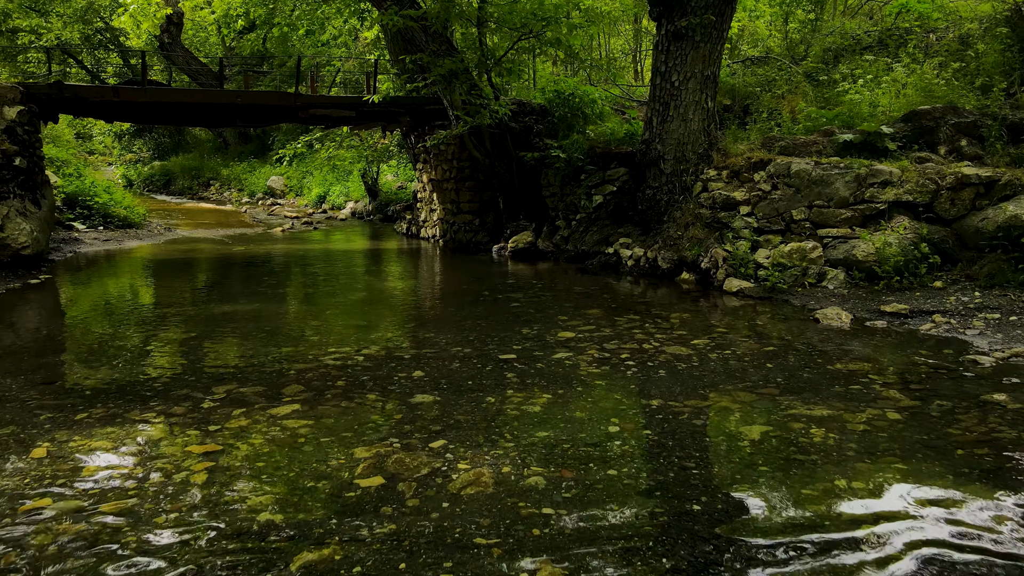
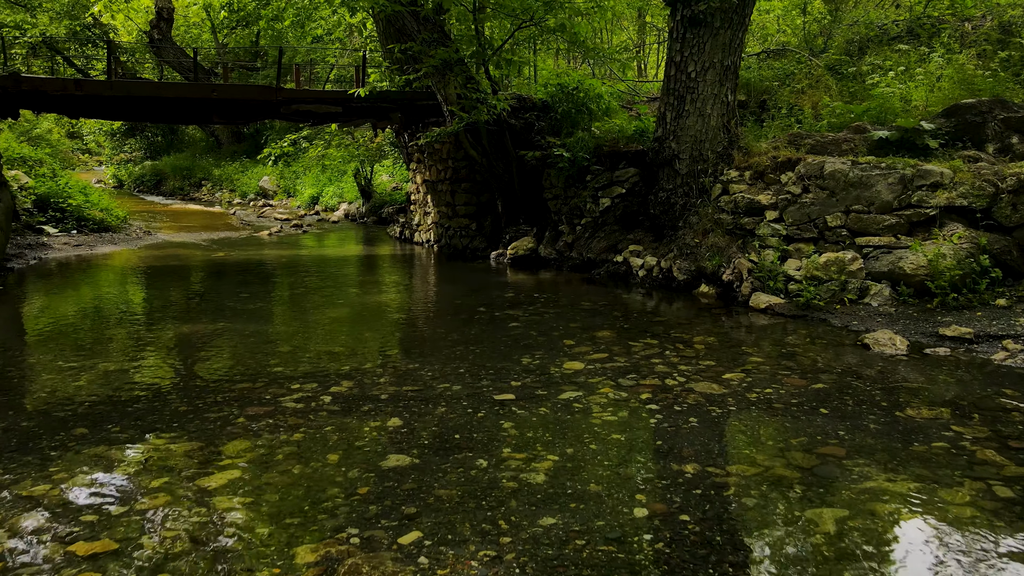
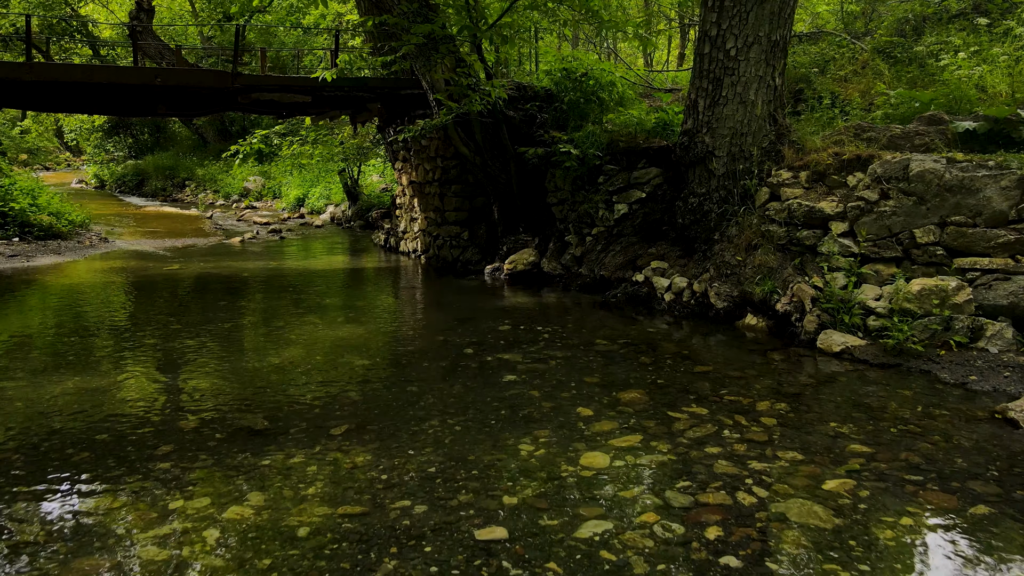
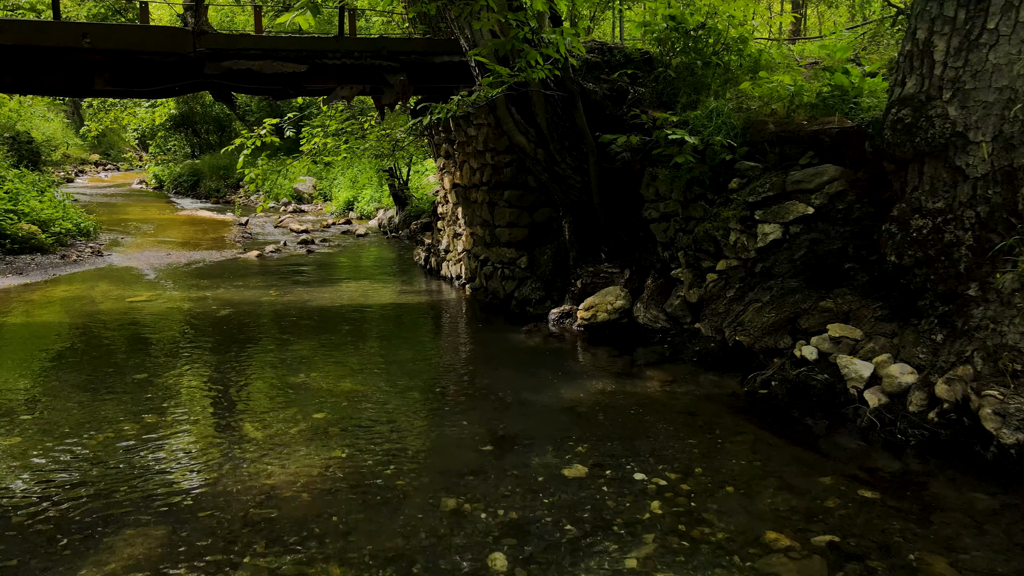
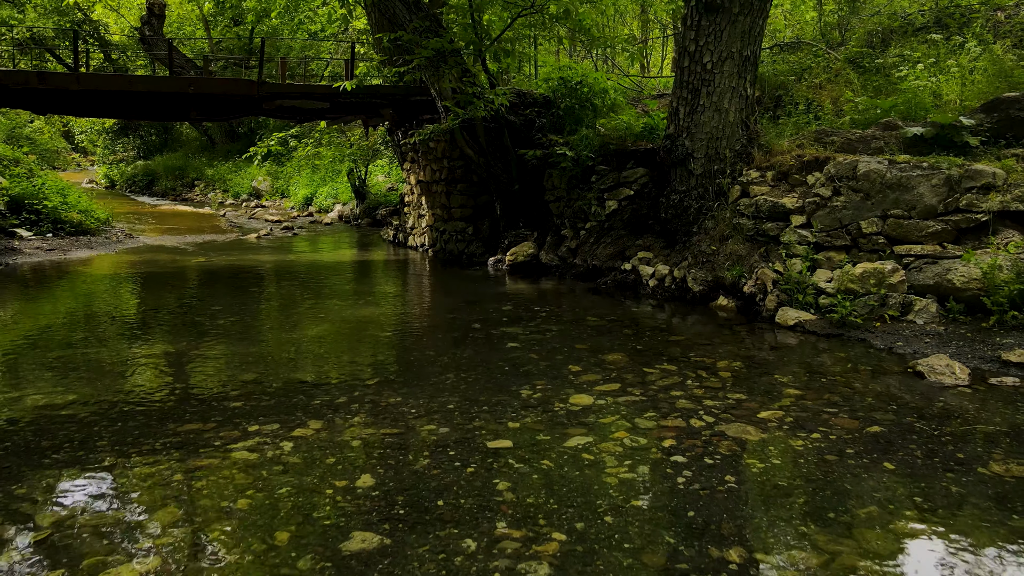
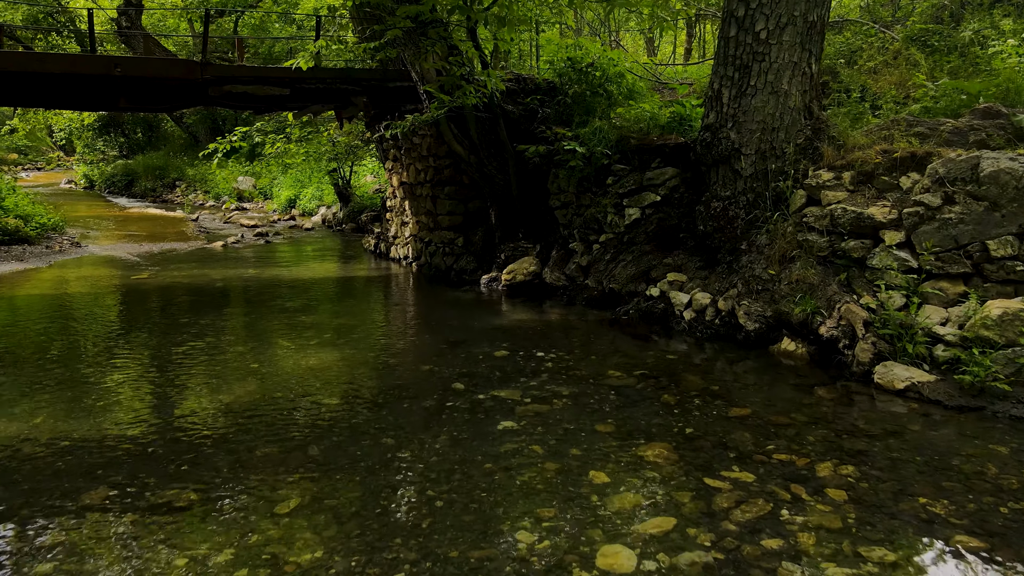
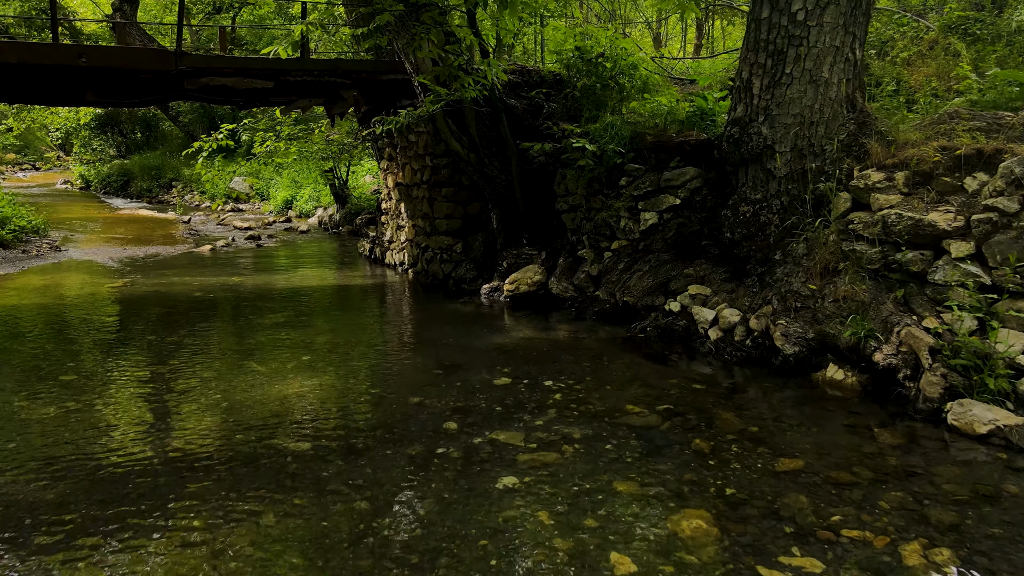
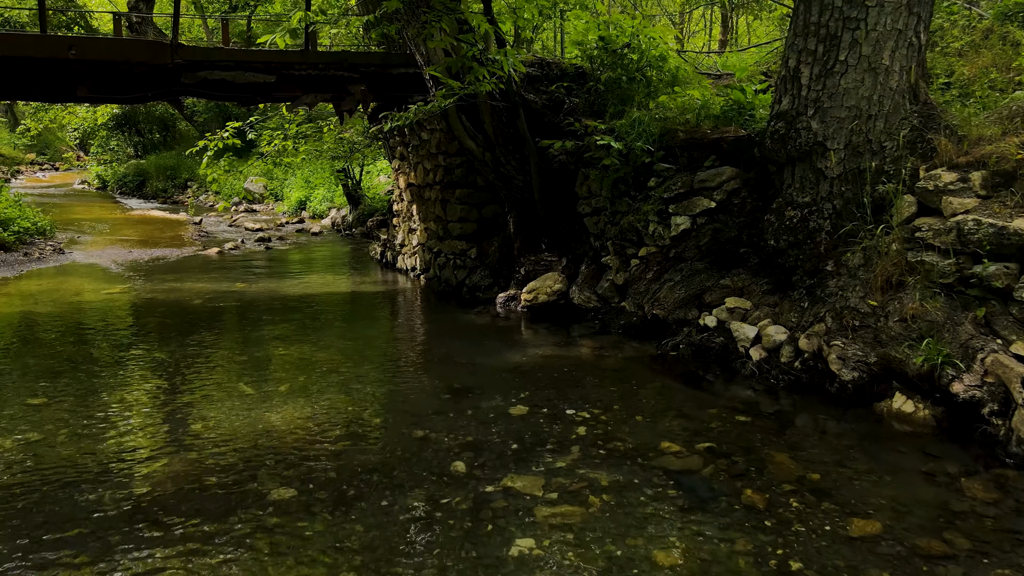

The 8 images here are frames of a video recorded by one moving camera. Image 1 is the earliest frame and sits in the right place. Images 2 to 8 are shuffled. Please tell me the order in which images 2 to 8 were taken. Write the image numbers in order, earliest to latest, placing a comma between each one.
2, 5, 3, 6, 7, 8, 4
